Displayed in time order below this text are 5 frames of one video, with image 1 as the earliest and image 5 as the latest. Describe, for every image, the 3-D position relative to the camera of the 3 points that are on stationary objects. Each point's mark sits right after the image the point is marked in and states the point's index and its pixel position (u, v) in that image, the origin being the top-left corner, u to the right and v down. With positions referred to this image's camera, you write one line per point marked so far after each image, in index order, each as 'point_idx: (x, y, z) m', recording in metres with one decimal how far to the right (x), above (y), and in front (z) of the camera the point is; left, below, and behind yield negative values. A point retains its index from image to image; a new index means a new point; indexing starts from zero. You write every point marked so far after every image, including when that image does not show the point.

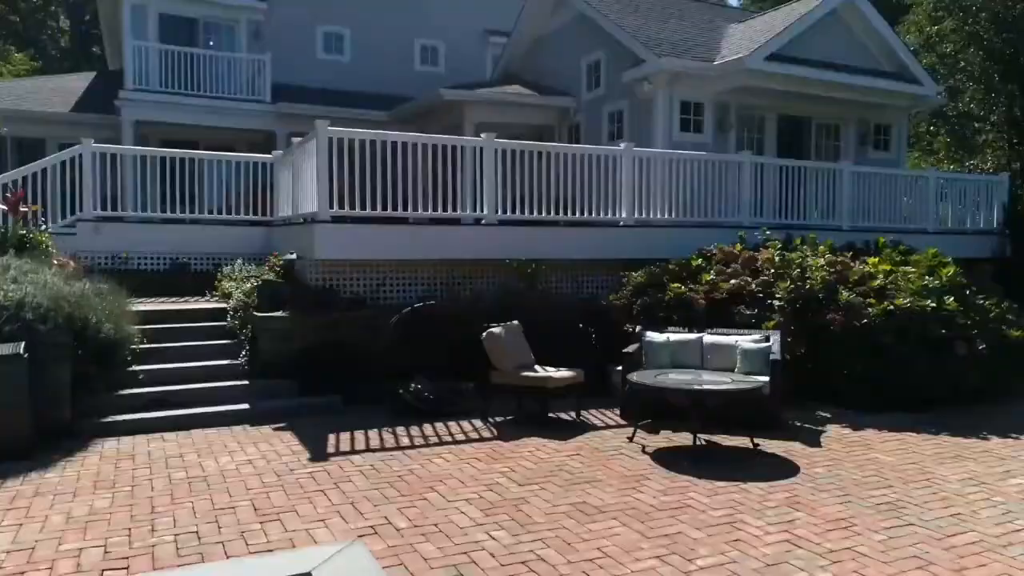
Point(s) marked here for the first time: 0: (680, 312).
0: (+2.5, -0.3, +10.0) m
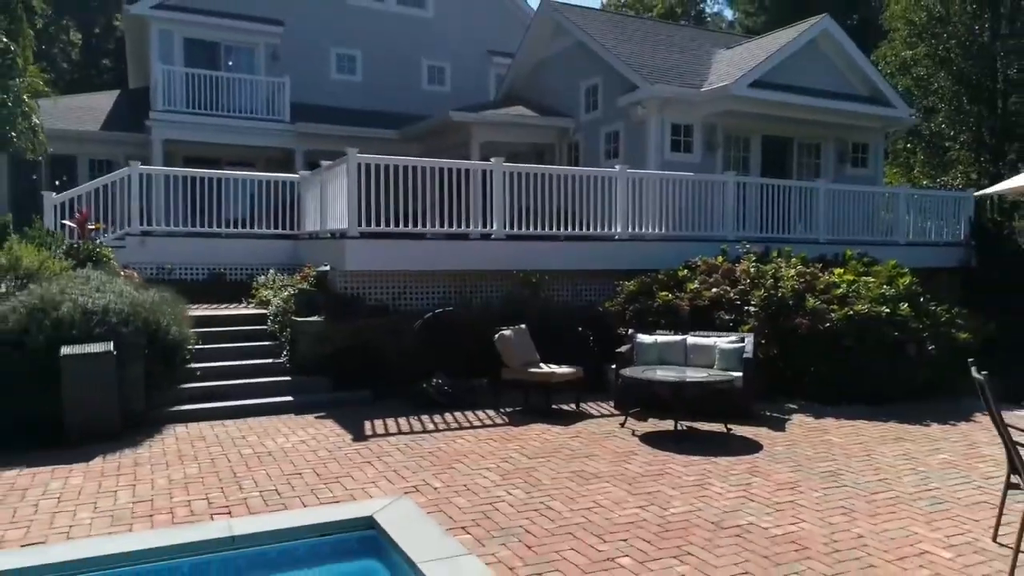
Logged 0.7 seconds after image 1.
0: (+2.6, -0.5, +11.4) m
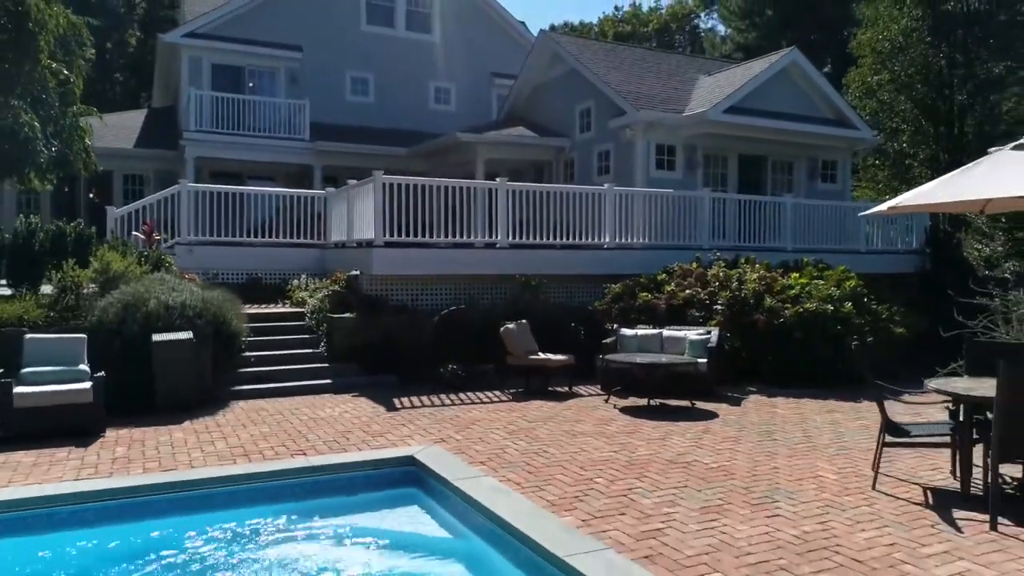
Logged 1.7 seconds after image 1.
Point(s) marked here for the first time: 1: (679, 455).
0: (+2.7, -0.5, +13.4) m
1: (+2.0, -2.0, +7.9) m
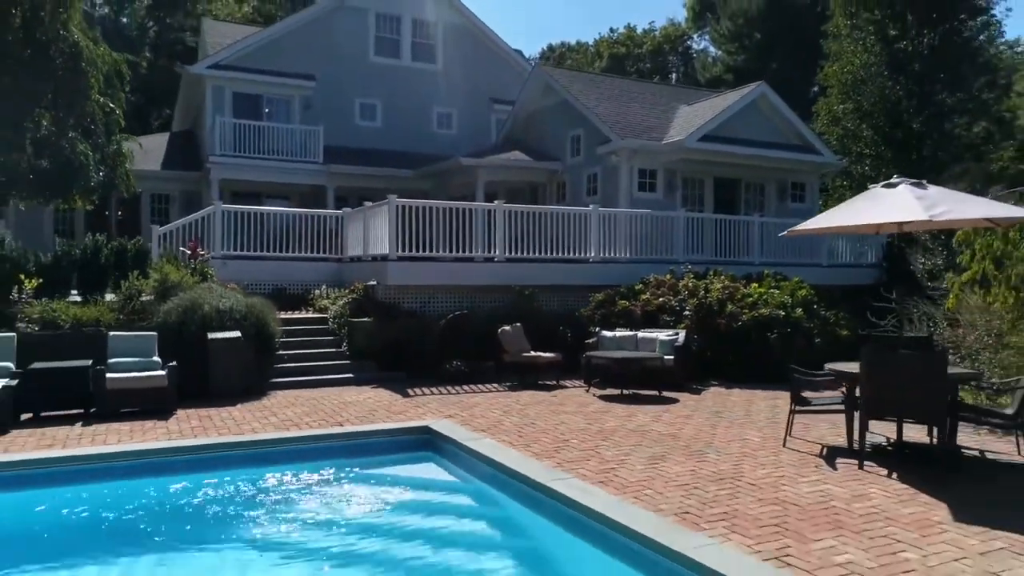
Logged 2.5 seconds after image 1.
0: (+2.6, -0.7, +15.4) m
1: (+1.9, -2.0, +9.9) m
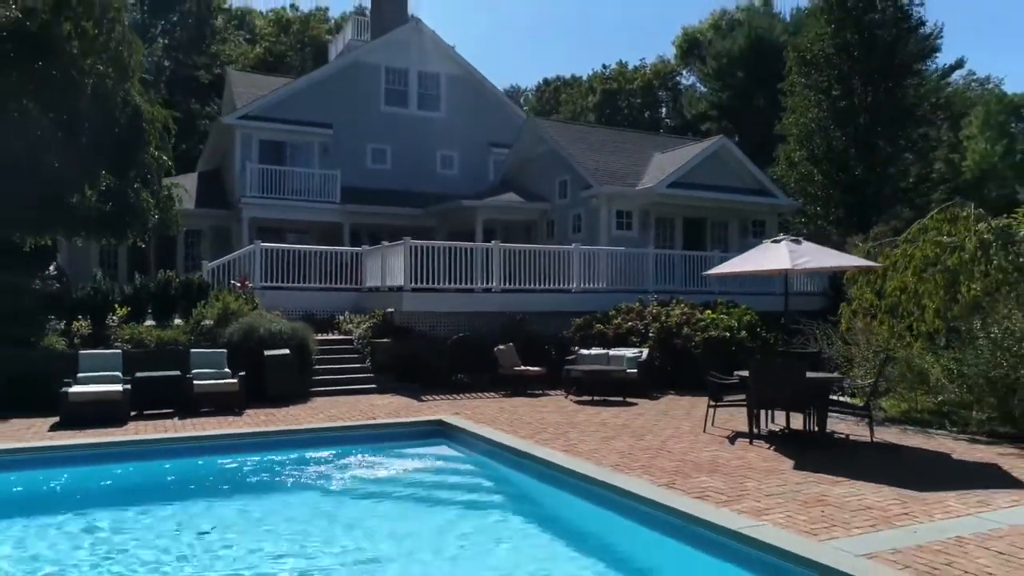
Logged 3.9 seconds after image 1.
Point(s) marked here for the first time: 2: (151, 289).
0: (+2.4, -1.4, +18.6) m
1: (+1.7, -2.6, +13.1) m
2: (-9.2, 0.0, +17.2) m
